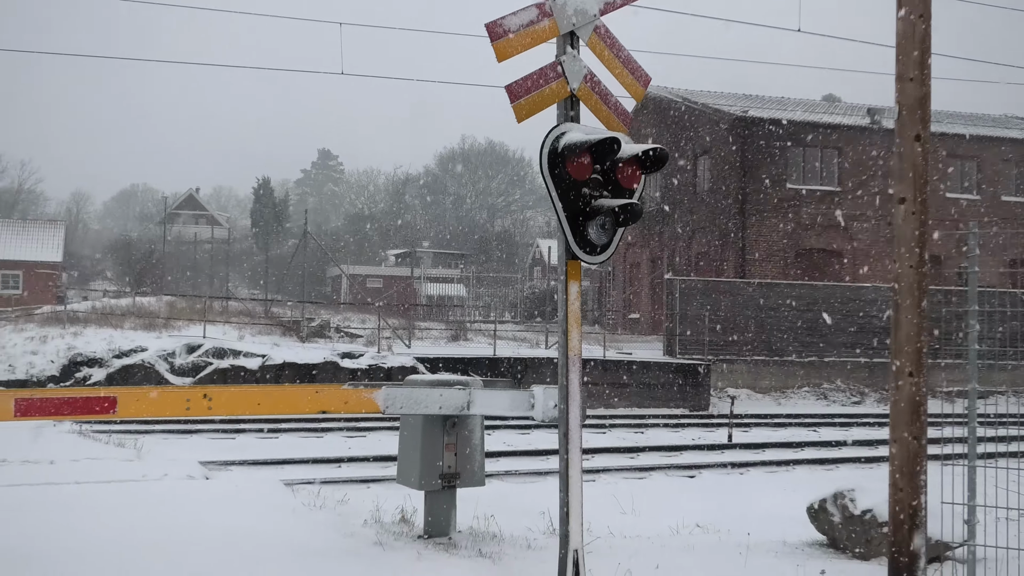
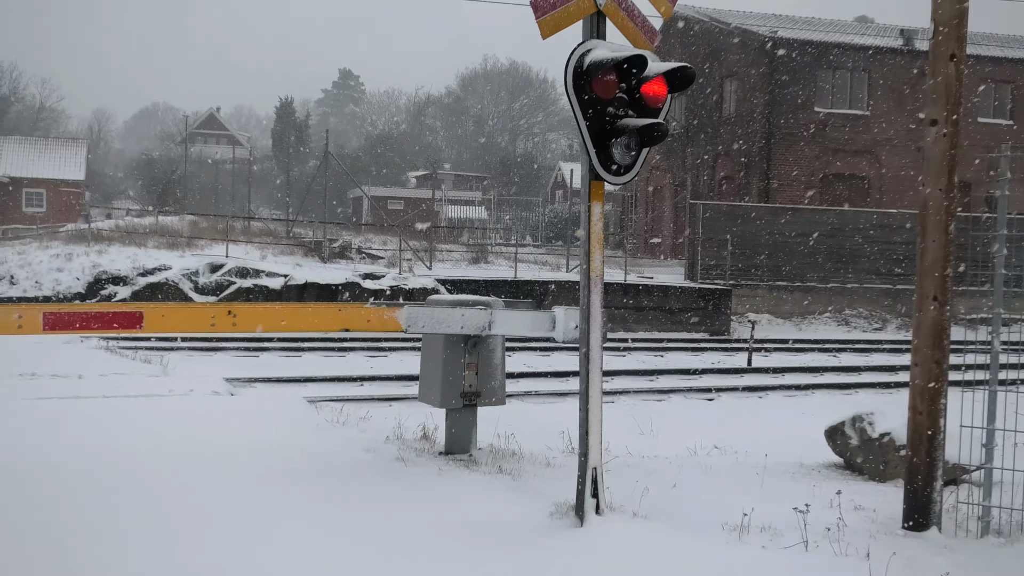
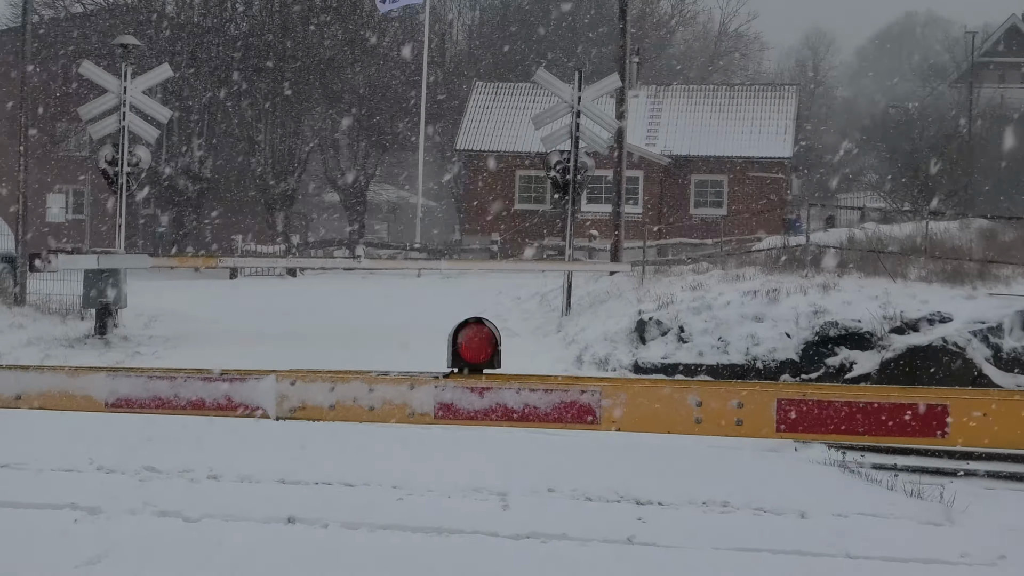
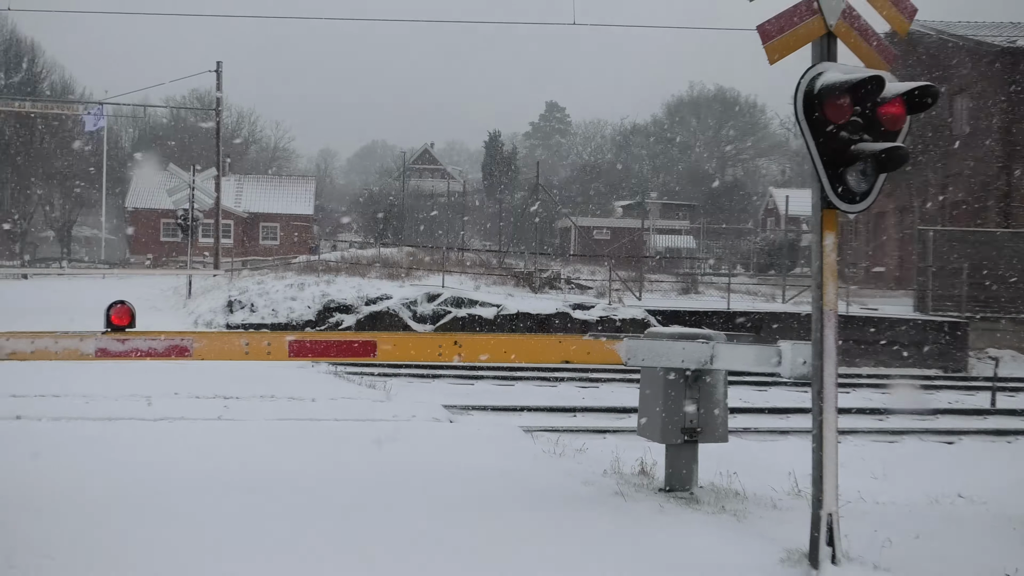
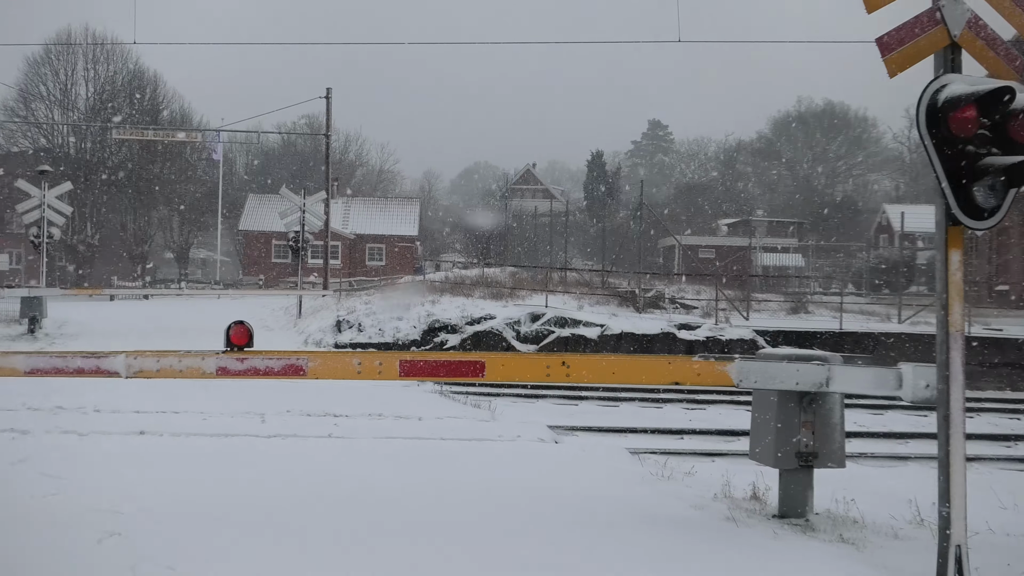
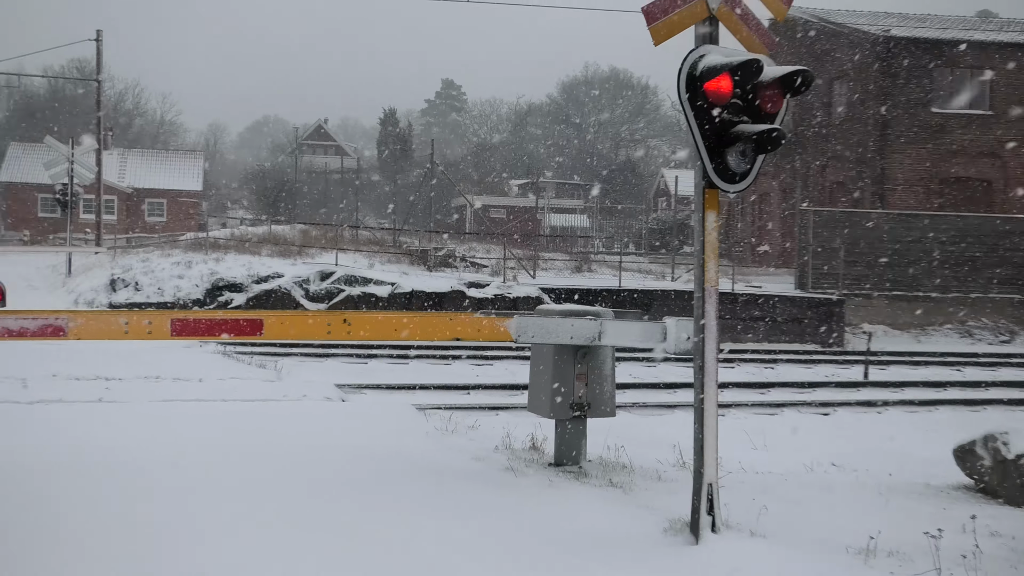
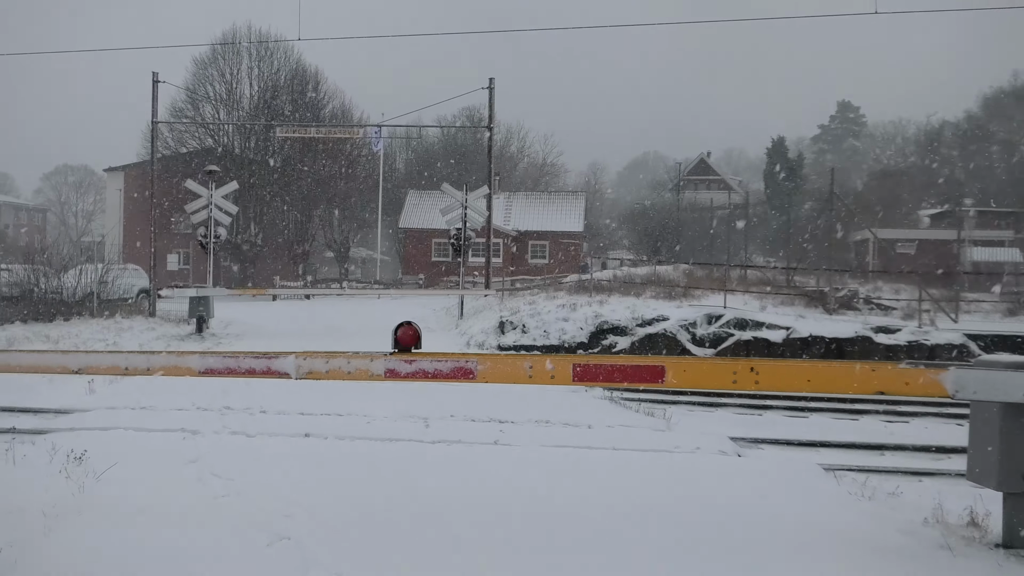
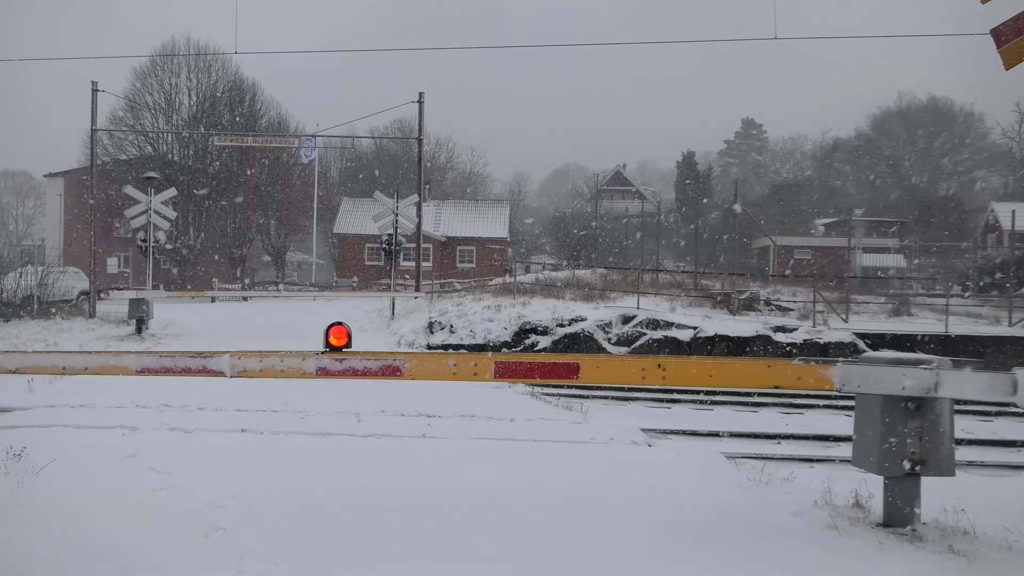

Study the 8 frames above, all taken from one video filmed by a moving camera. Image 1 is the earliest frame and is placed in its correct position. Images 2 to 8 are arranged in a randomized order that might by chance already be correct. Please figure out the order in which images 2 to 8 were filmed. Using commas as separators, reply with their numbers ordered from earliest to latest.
2, 6, 4, 5, 8, 7, 3
